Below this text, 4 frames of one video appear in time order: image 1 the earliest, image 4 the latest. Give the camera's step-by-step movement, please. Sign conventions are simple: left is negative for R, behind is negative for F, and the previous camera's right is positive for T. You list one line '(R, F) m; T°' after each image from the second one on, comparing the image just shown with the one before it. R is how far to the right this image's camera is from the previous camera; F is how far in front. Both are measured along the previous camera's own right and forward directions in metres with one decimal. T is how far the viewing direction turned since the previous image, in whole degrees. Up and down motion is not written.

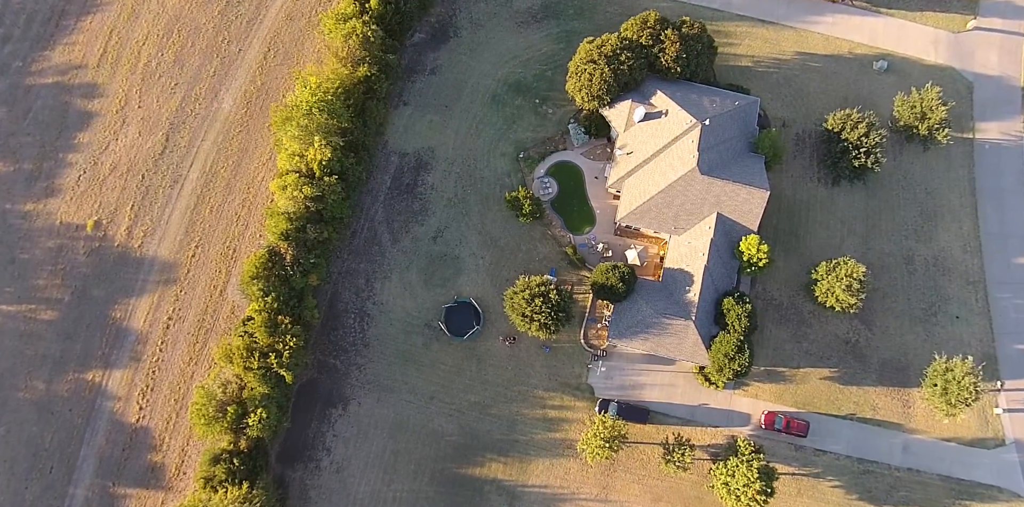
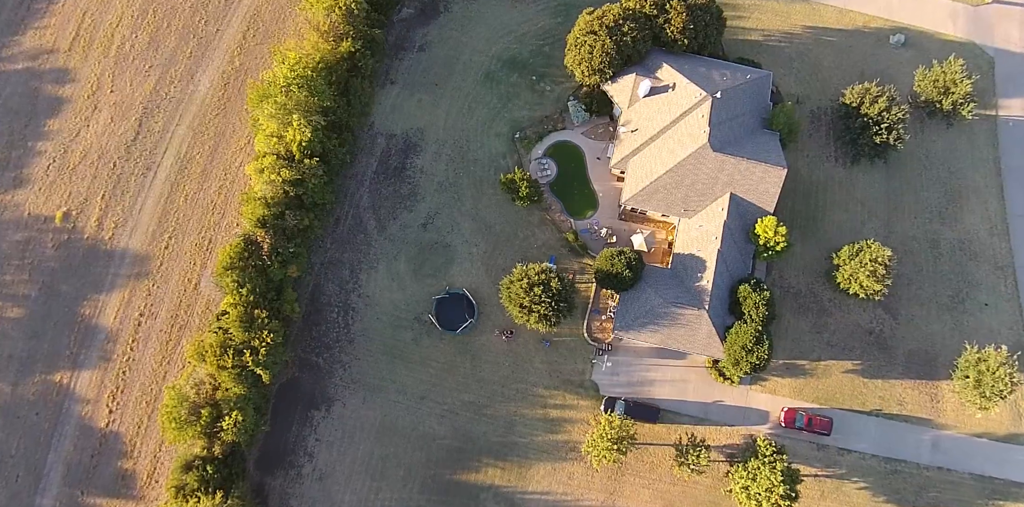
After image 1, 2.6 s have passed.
(+0.2, +4.9) m; 0°
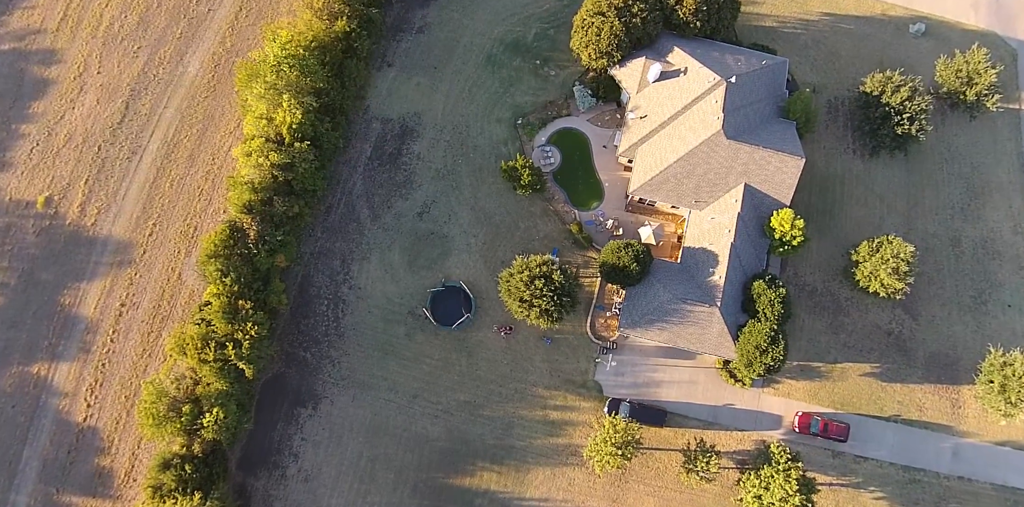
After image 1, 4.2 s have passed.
(+0.1, +3.2) m; 0°
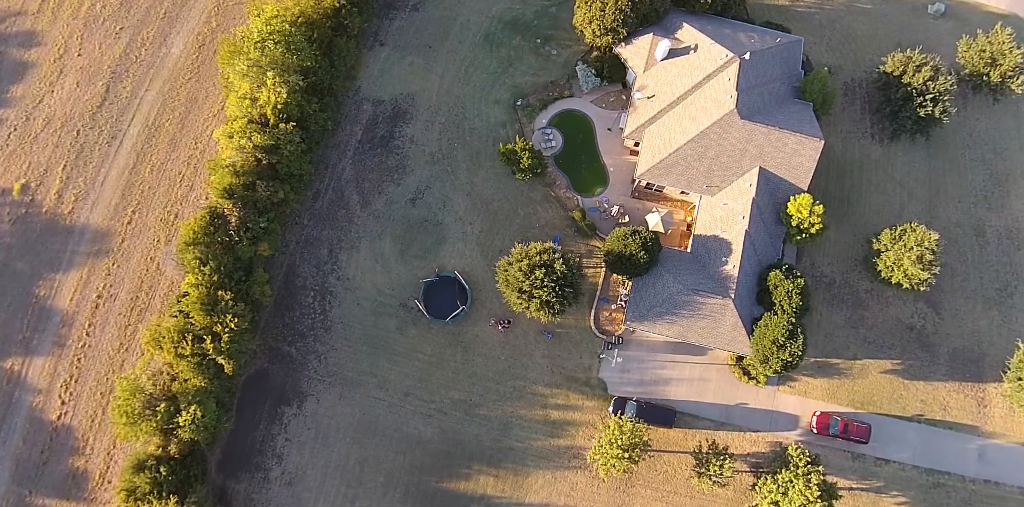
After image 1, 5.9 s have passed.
(+0.1, +3.4) m; 0°
